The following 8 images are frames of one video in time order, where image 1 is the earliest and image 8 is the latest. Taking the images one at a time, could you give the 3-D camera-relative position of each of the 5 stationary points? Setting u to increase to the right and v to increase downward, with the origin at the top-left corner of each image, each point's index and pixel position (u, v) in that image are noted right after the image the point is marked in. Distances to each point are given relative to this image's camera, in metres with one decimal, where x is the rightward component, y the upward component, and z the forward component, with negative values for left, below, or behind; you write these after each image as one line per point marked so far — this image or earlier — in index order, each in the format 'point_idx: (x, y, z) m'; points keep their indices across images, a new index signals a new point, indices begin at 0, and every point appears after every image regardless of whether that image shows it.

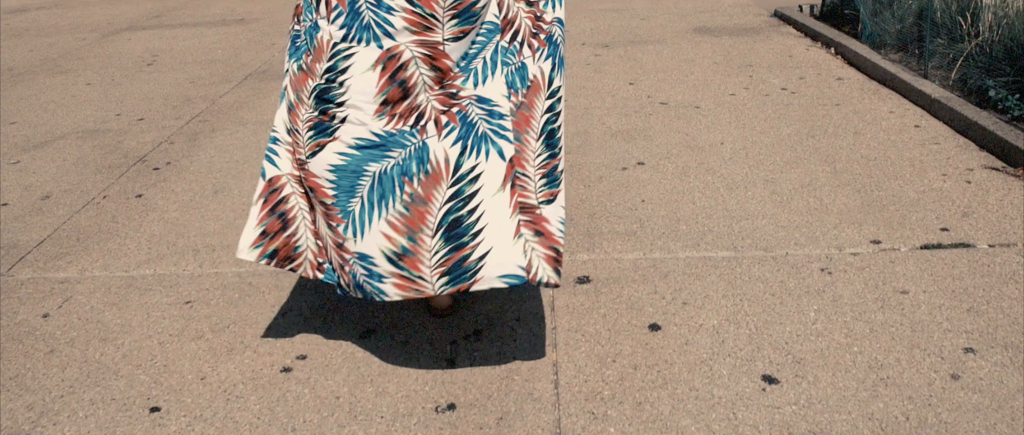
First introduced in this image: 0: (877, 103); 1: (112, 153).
0: (+2.0, +0.6, +5.1) m
1: (-2.2, +0.4, +5.1) m
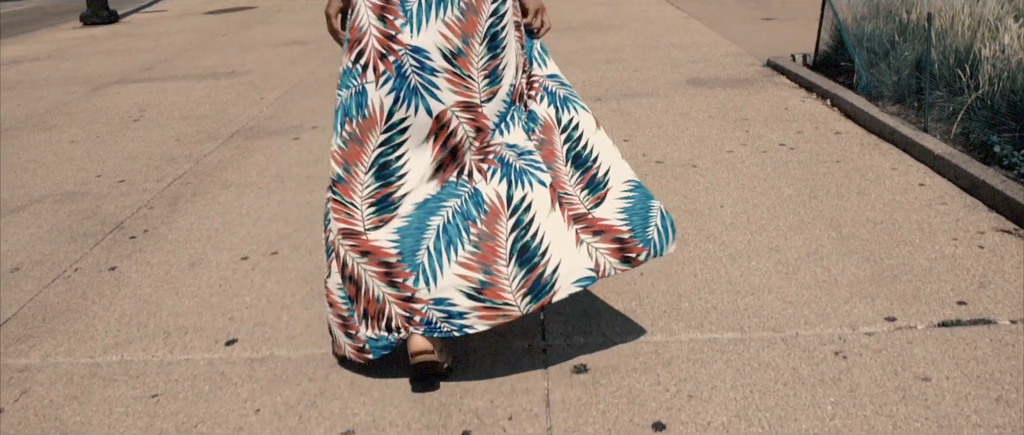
0: (+2.0, +0.3, +5.0) m
1: (-2.3, 0.0, +4.9) m
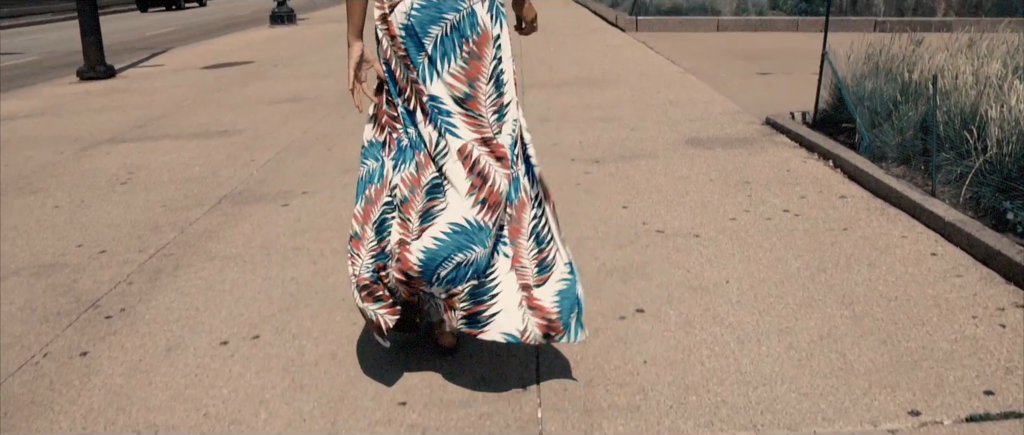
0: (+2.0, 0.0, +4.8) m
1: (-2.3, -0.4, +4.6) m
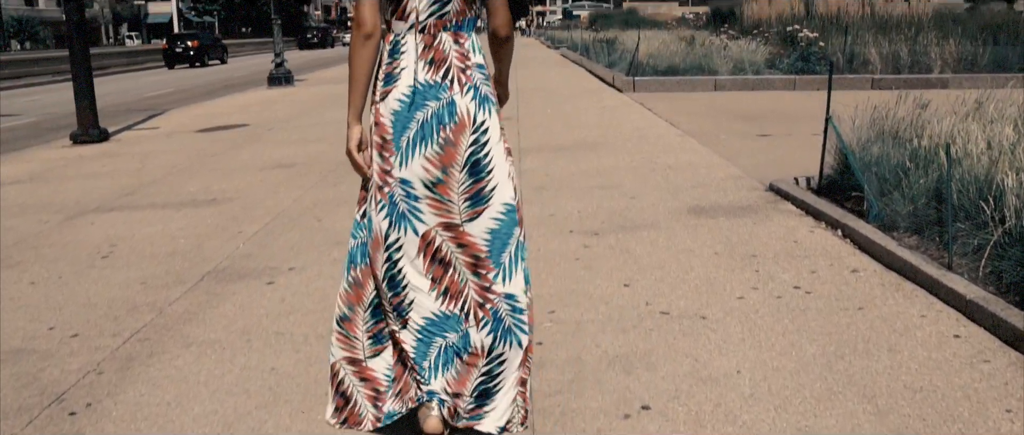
0: (+1.9, -0.4, +4.5) m
1: (-2.3, -0.8, +4.3) m
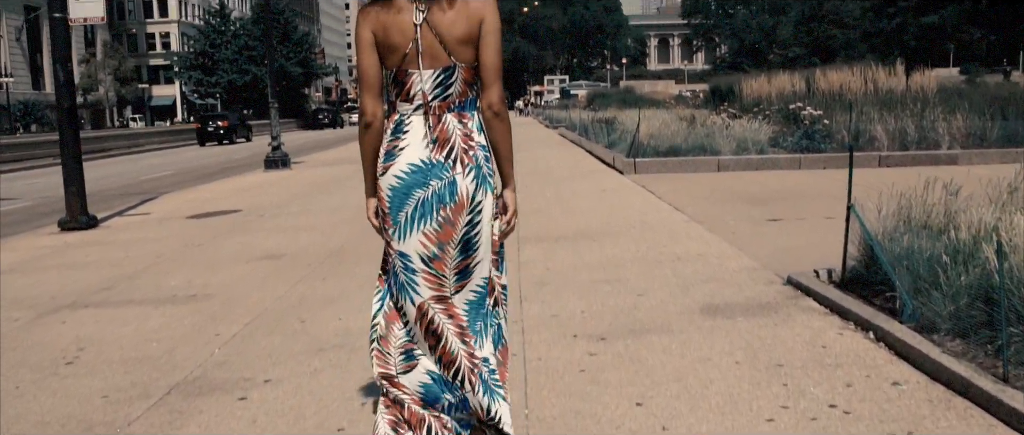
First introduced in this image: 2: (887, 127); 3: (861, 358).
0: (+1.9, -0.9, +3.9) m
1: (-2.3, -1.3, +3.7) m
2: (+6.8, +1.7, +16.4) m
3: (+1.9, -0.8, +4.9) m
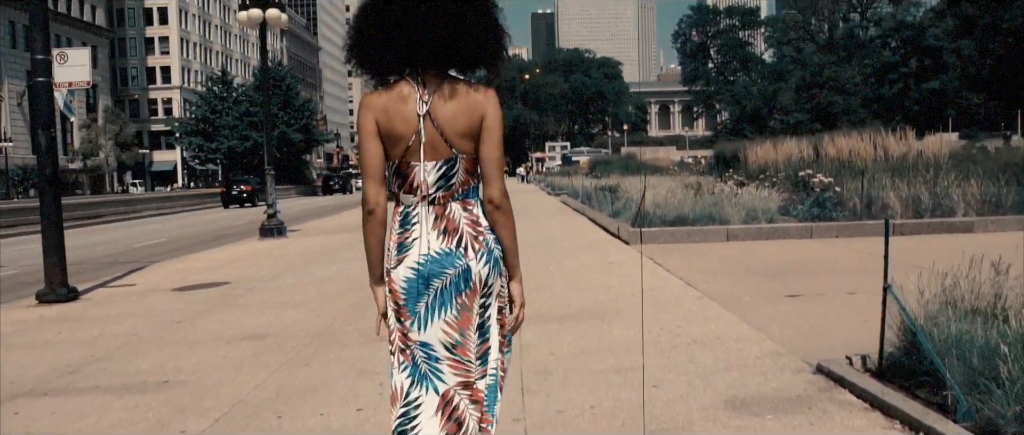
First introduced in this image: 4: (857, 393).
0: (+1.9, -1.2, +3.3) m
1: (-2.3, -1.6, +3.0) m
2: (+6.8, +0.4, +15.9) m
3: (+1.9, -1.2, +4.2) m
4: (+2.0, -1.0, +5.3) m
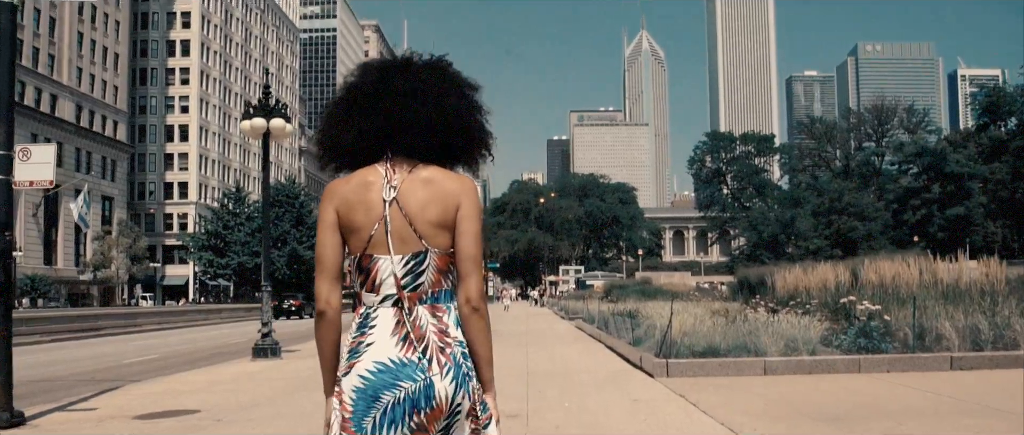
0: (+1.9, -1.5, +1.5) m
1: (-2.4, -1.8, +1.3) m
2: (+6.9, -1.7, +14.2) m
3: (+1.9, -1.6, +2.5) m
4: (+2.0, -1.6, +3.6) m
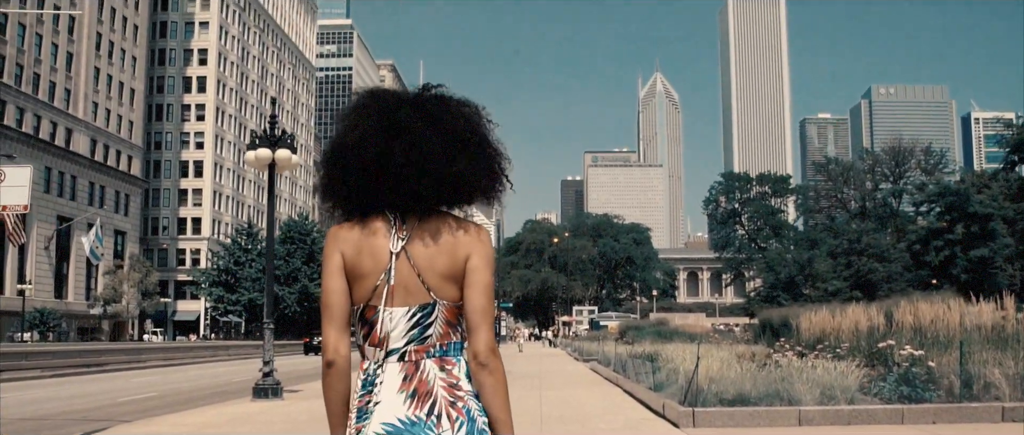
0: (+1.9, -1.5, +0.5) m
1: (-2.4, -1.7, +0.4) m
2: (+7.1, -2.2, +13.1) m
3: (+1.9, -1.6, +1.5) m
4: (+2.0, -1.7, +2.6) m
